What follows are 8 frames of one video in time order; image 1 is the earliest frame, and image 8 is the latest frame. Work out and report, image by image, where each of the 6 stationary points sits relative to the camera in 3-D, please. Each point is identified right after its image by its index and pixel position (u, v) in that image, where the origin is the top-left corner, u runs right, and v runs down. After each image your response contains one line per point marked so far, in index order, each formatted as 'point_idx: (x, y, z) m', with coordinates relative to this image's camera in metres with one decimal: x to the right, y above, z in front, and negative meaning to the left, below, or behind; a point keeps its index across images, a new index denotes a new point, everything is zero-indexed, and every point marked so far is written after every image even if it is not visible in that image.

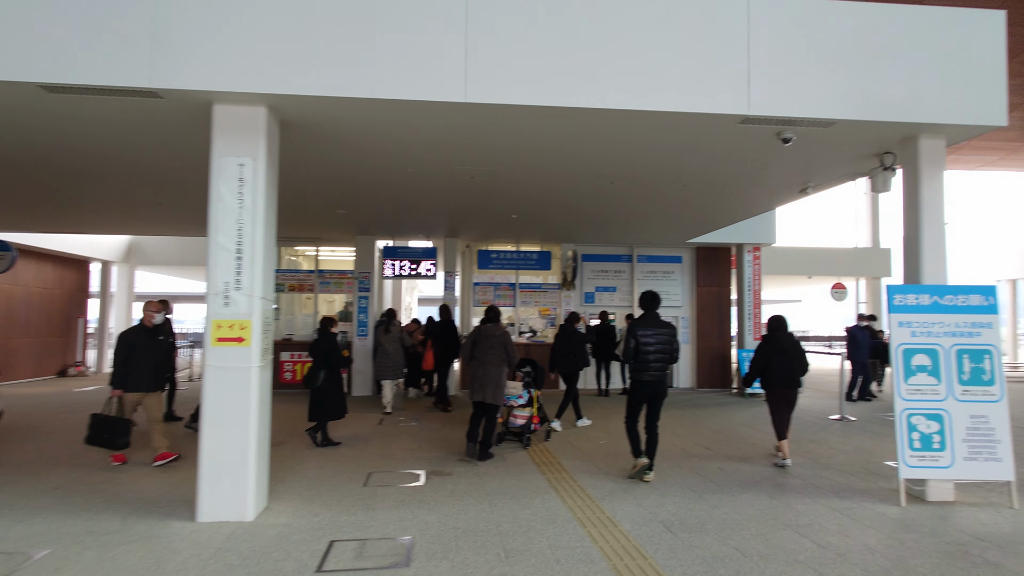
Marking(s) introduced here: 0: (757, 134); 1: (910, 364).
0: (+2.6, +1.6, +6.2) m
1: (+3.7, -0.7, +5.4) m
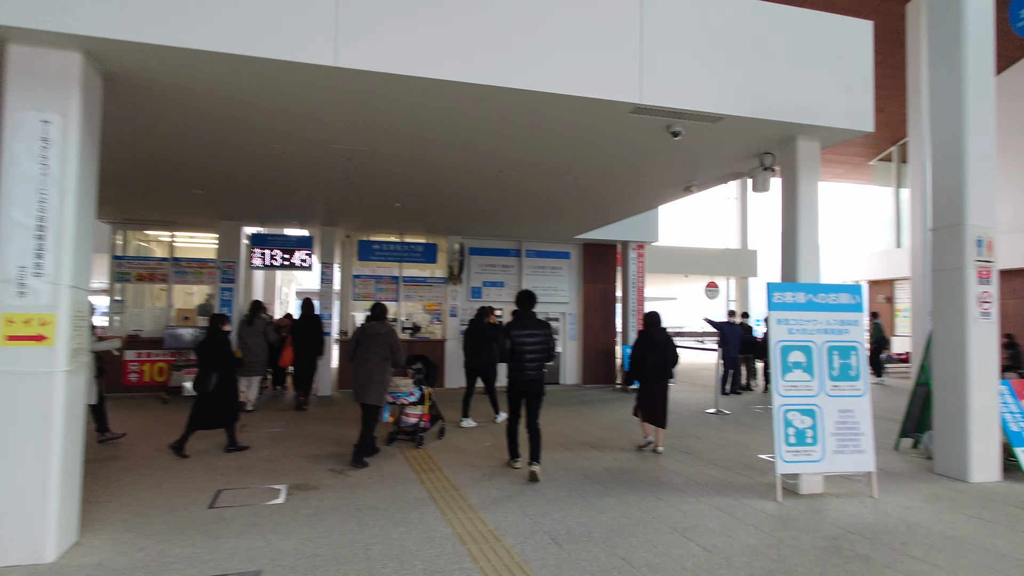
0: (+1.4, +1.7, +6.0) m
1: (+2.6, -0.7, +5.5) m
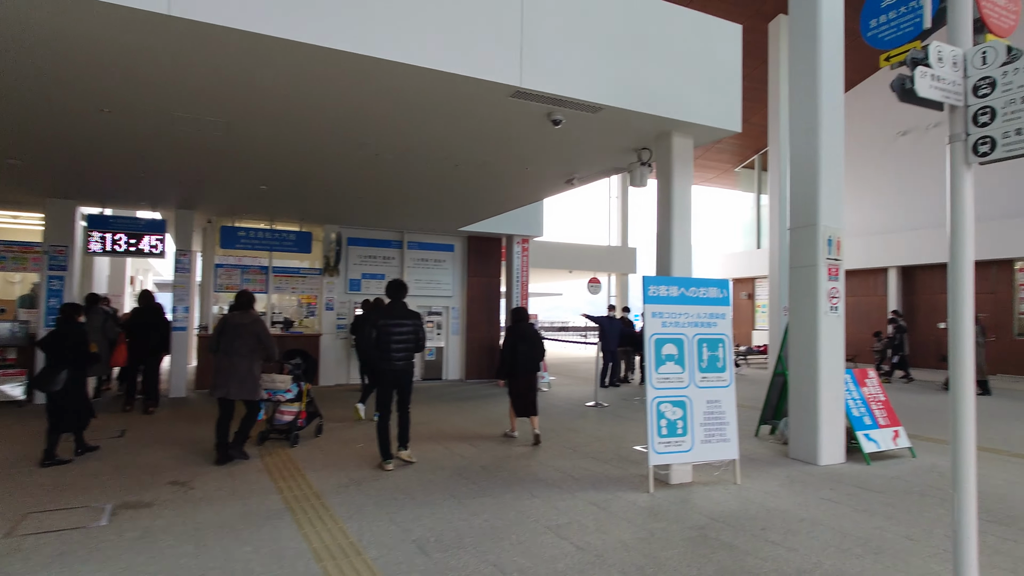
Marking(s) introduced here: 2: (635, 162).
0: (+0.2, +1.8, +5.8) m
1: (+1.4, -0.6, +5.5) m
2: (+1.5, +1.5, +7.0) m
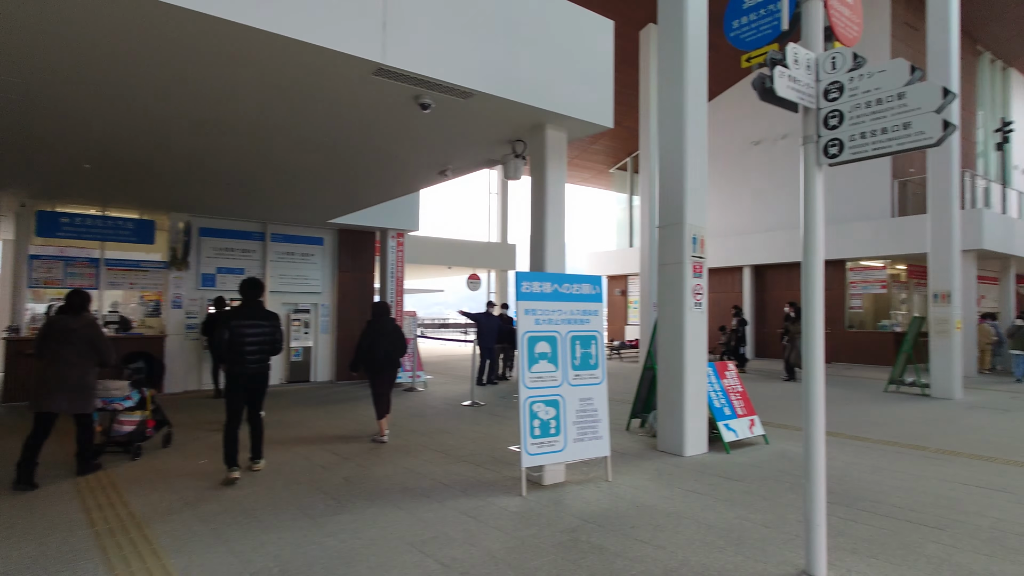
0: (-1.1, +1.8, +5.3) m
1: (+0.2, -0.6, +5.3) m
2: (0.0, +1.6, +6.7) m
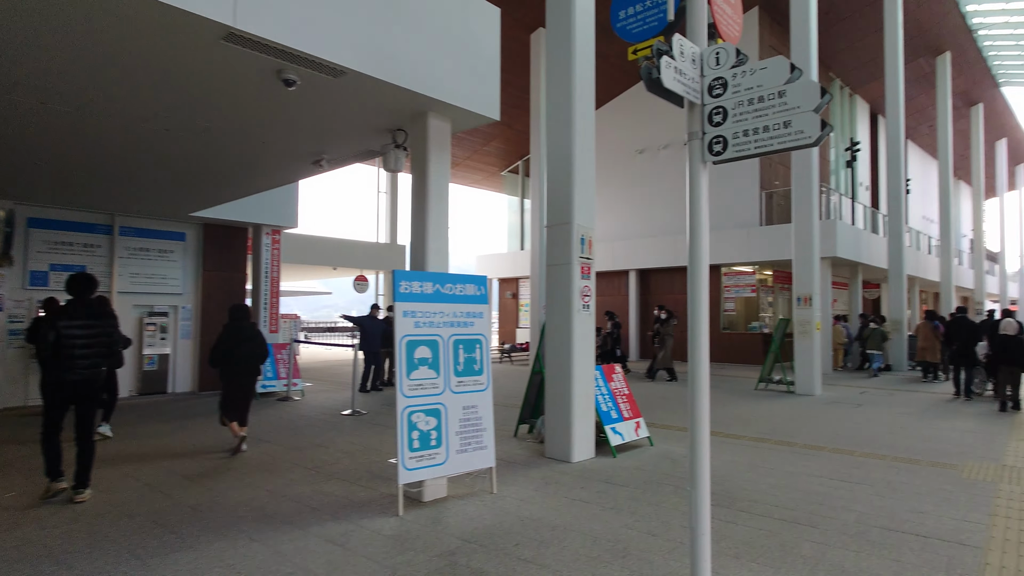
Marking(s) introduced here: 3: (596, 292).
0: (-2.1, +1.8, +4.7) m
1: (-0.8, -0.6, +4.9) m
2: (-1.3, +1.6, +6.3) m
3: (+0.9, 0.0, +6.5) m
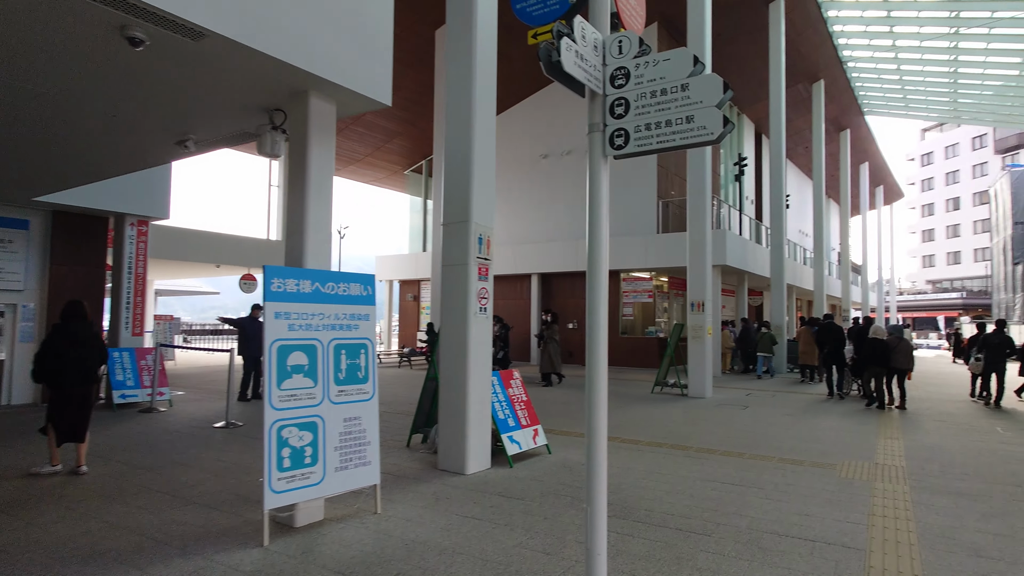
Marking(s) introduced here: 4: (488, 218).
0: (-2.9, +1.9, +3.9) m
1: (-1.7, -0.6, +4.3) m
2: (-2.3, +1.6, +5.6) m
3: (-0.2, -0.1, +6.2) m
4: (-0.2, +0.8, +6.3) m
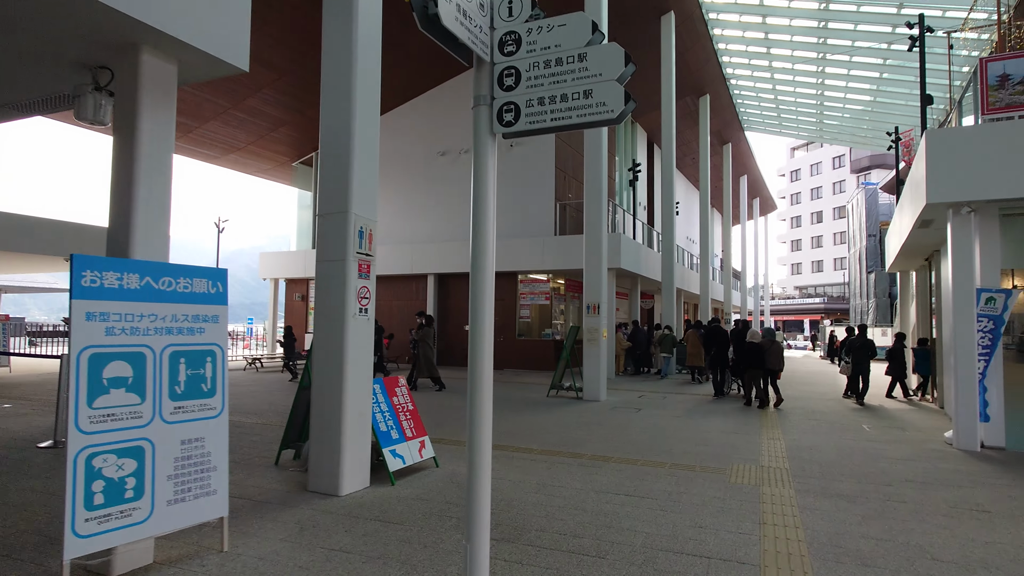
0: (-3.5, +1.9, +2.9) m
1: (-2.5, -0.5, +3.5) m
2: (-3.3, +1.6, +4.6) m
3: (-1.3, -0.1, +5.6) m
4: (-1.4, +0.8, +5.7) m
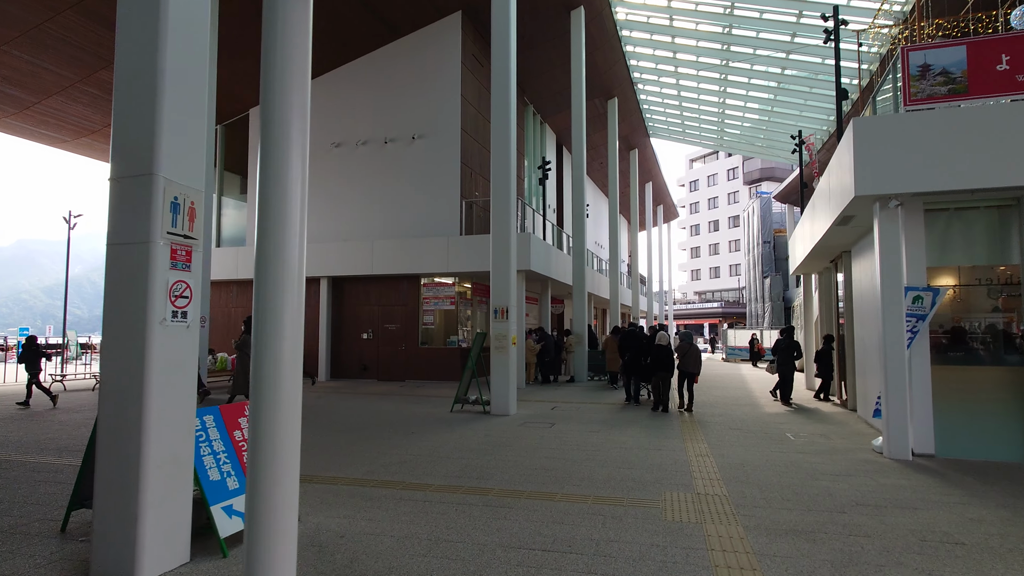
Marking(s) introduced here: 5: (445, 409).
0: (-3.9, +2.0, +1.1) m
1: (-3.0, -0.5, +1.8) m
2: (-4.0, +1.7, +2.8) m
3: (-2.2, 0.0, +4.0) m
4: (-2.2, +0.8, +4.1) m
5: (-1.4, -2.5, +12.3) m
